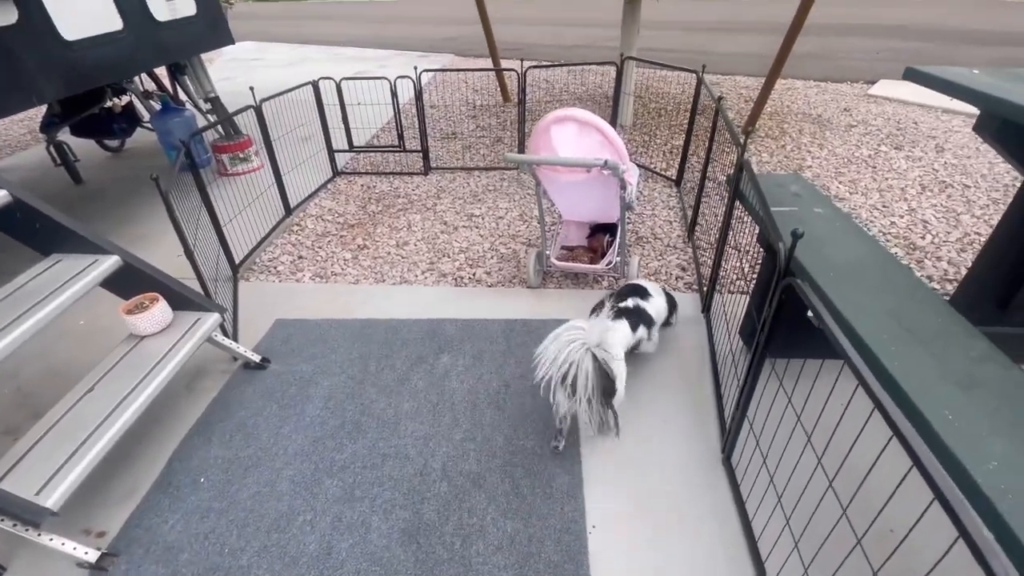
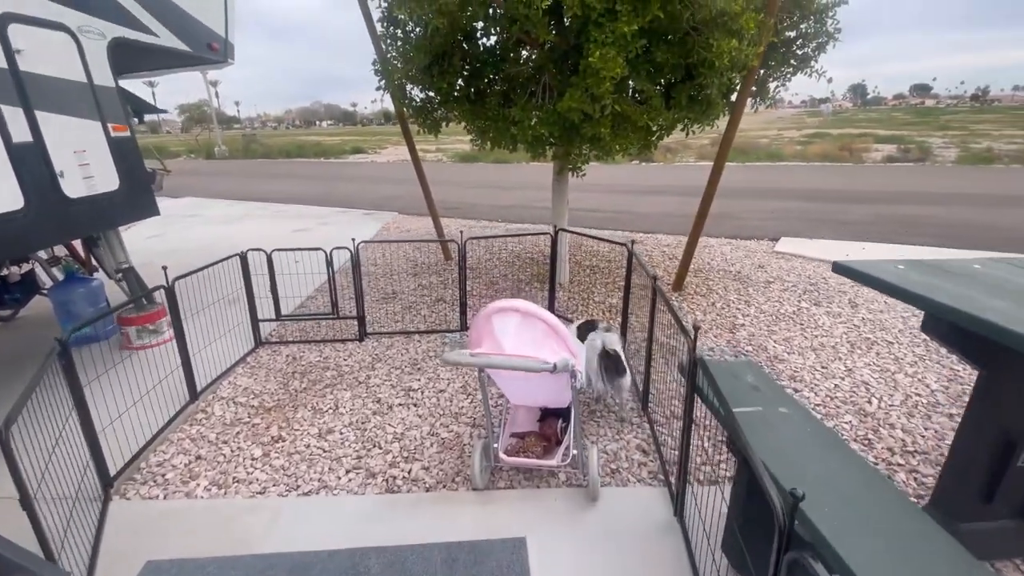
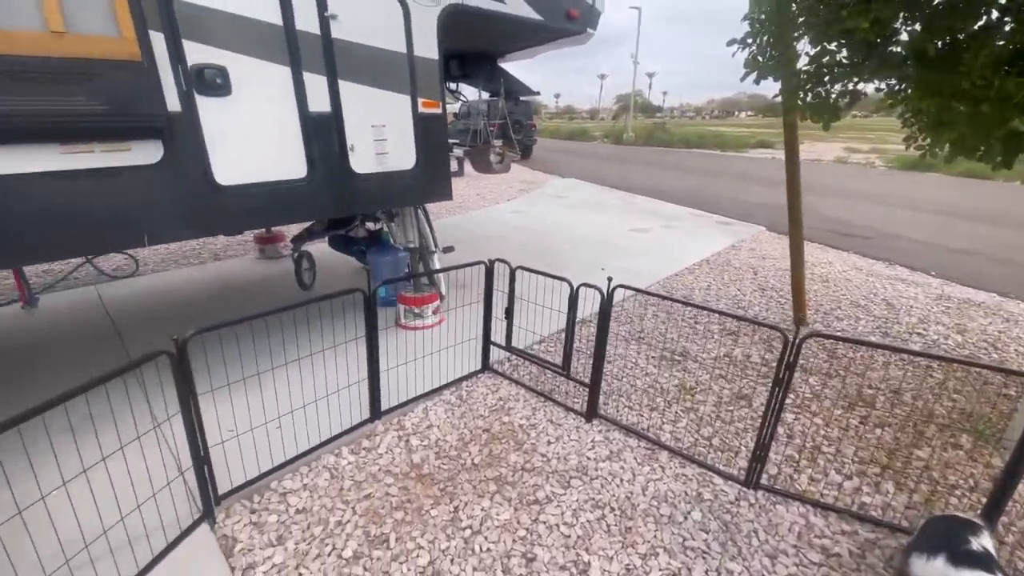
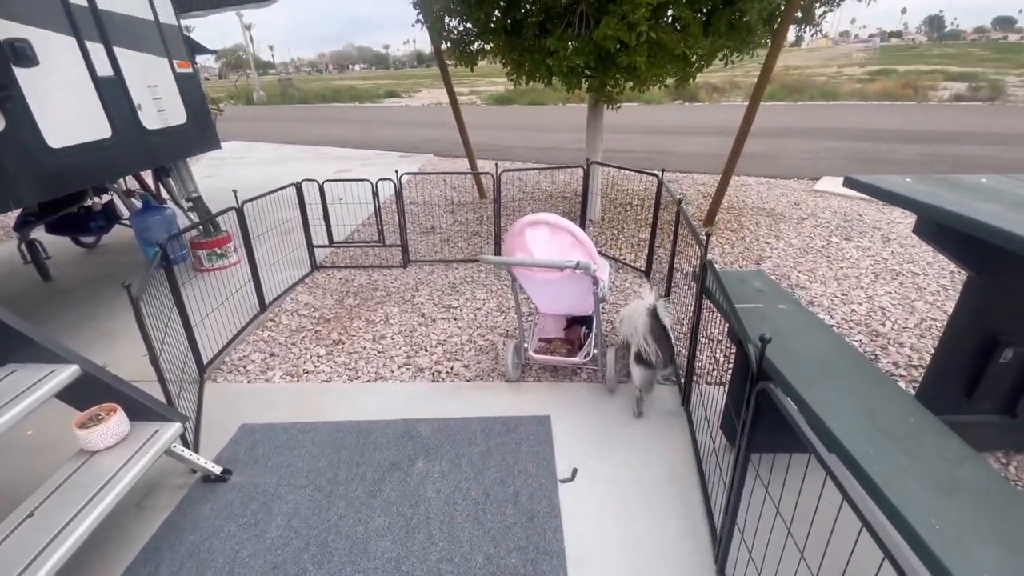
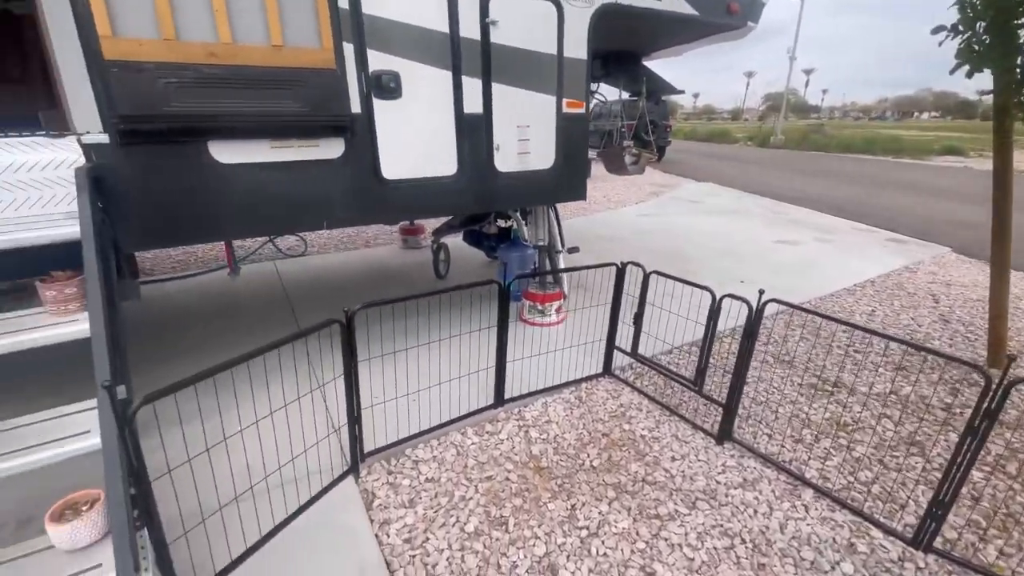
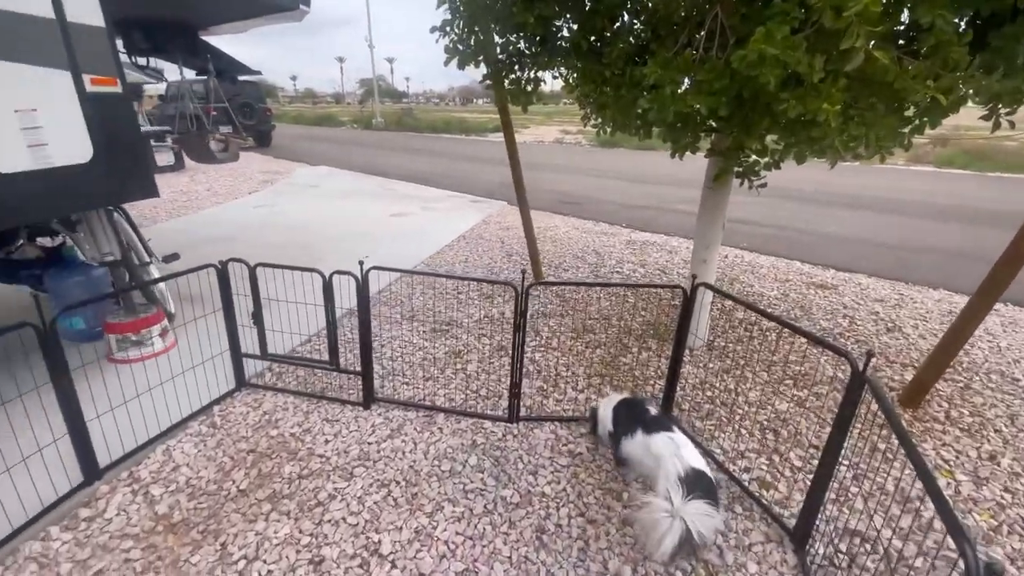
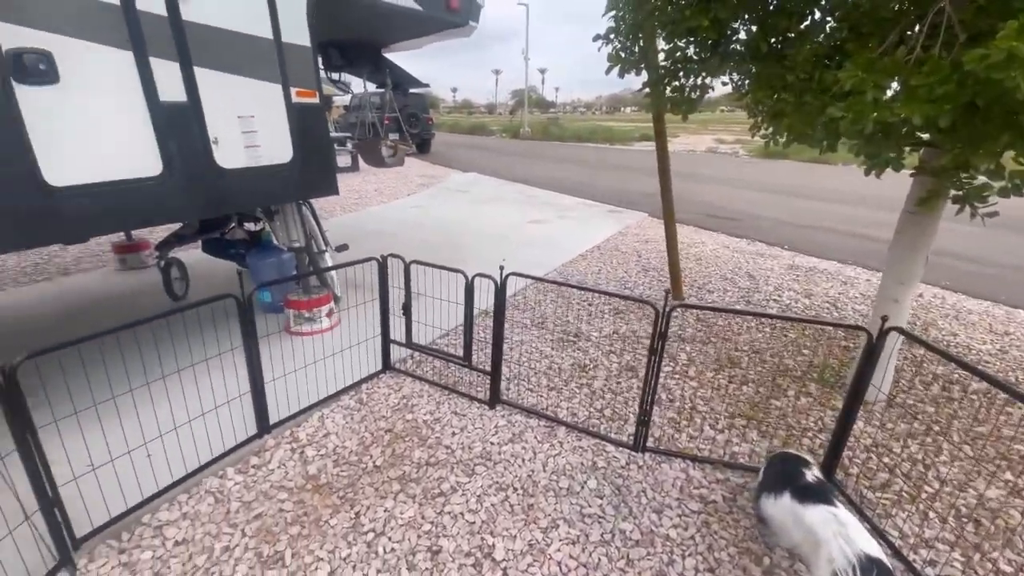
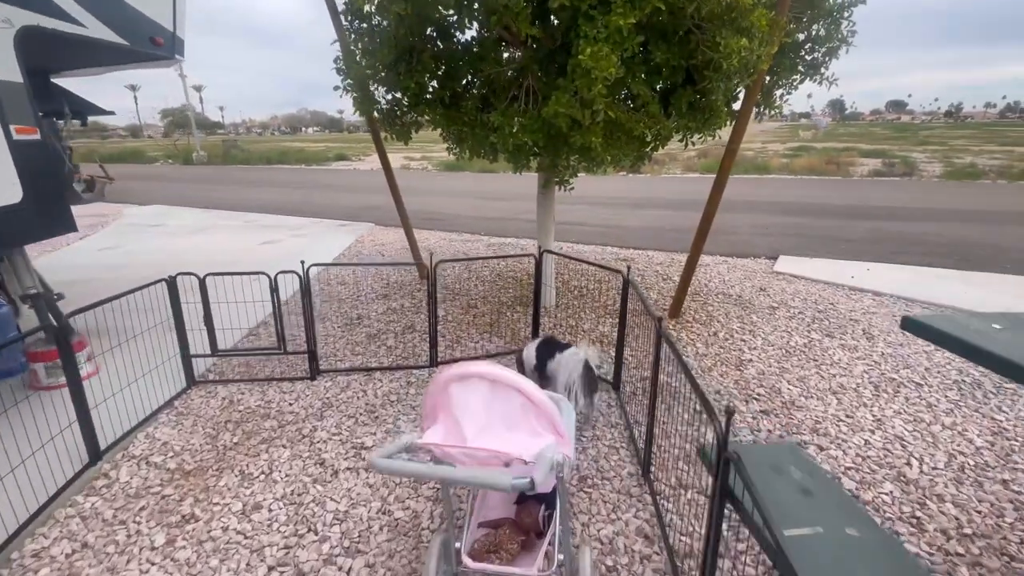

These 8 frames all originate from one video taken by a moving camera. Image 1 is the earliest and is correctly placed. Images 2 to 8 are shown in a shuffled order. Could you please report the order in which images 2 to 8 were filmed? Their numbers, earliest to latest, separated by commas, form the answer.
4, 2, 8, 6, 7, 3, 5
